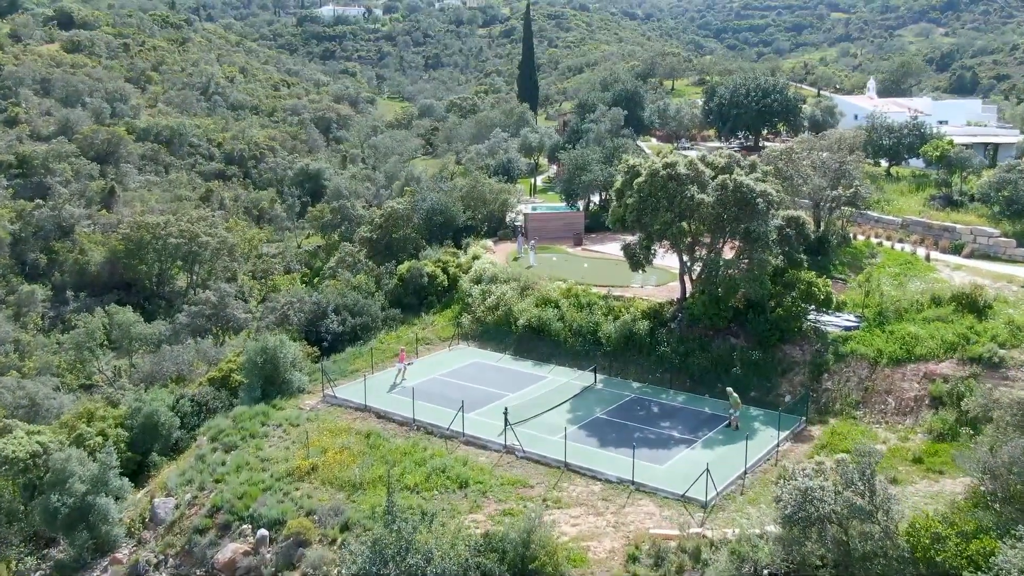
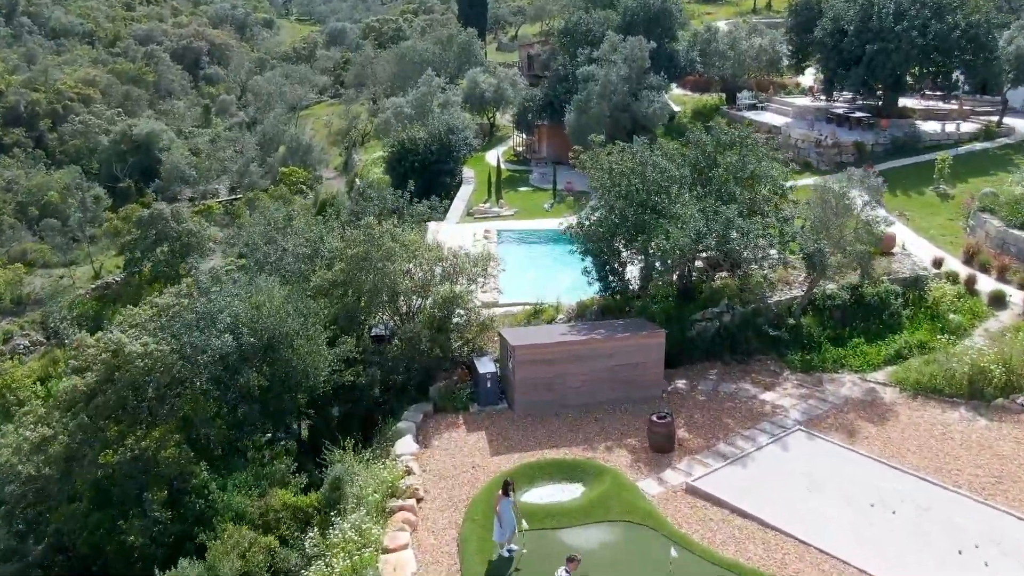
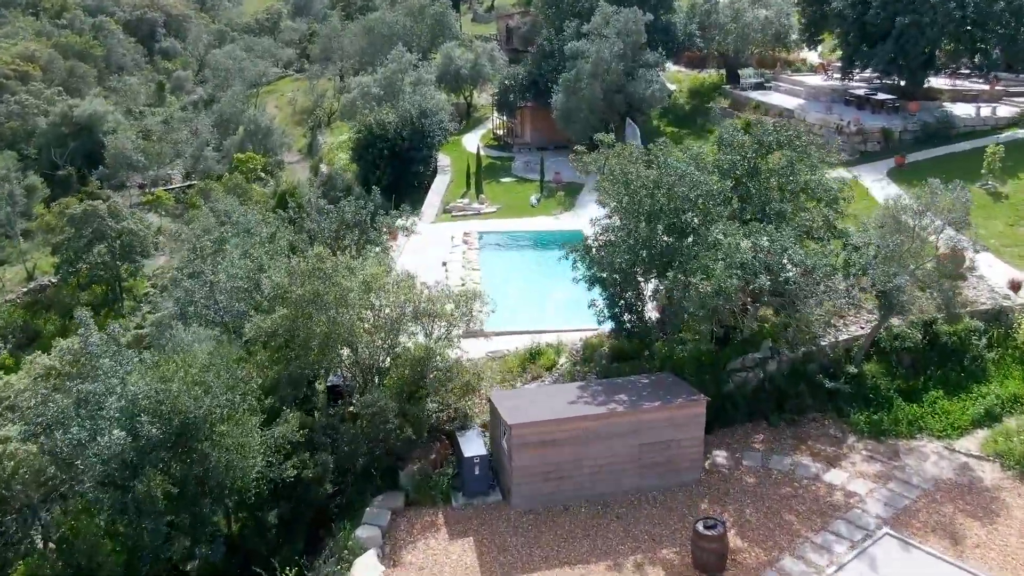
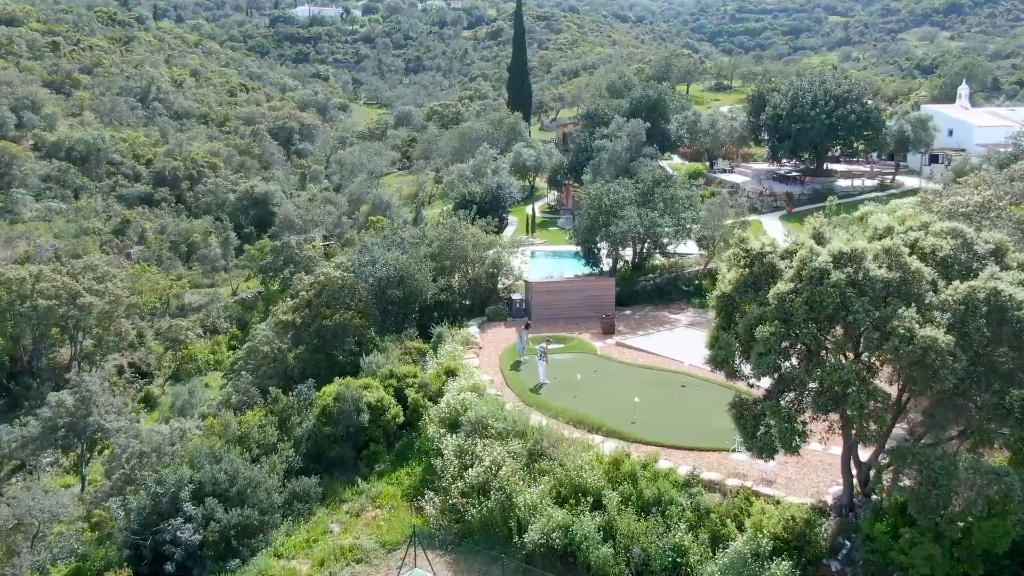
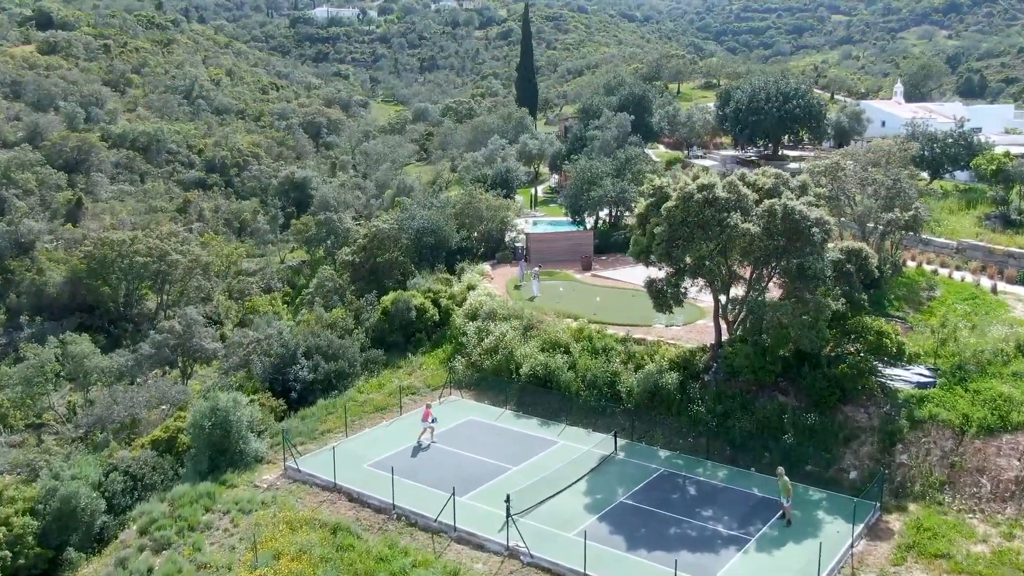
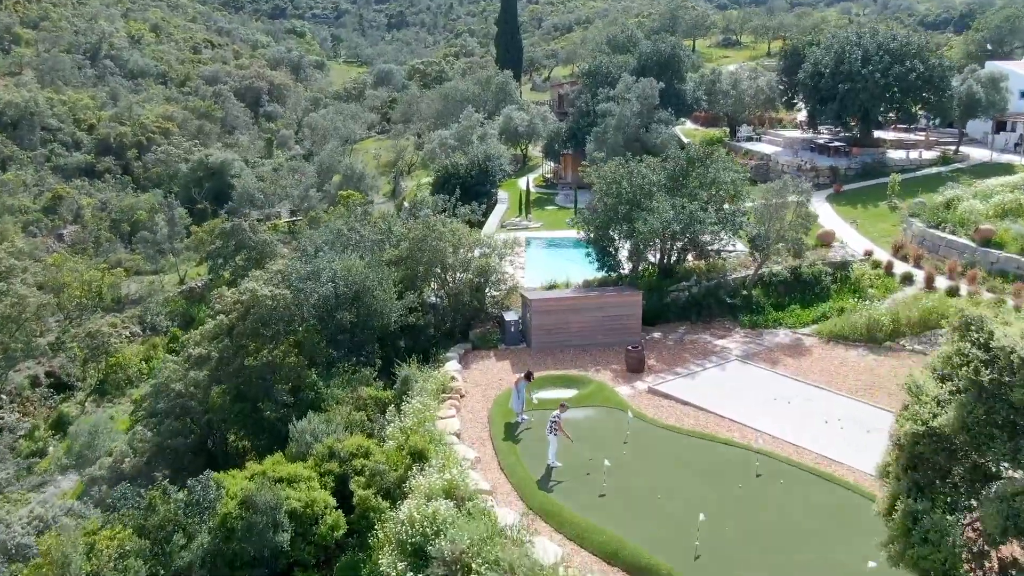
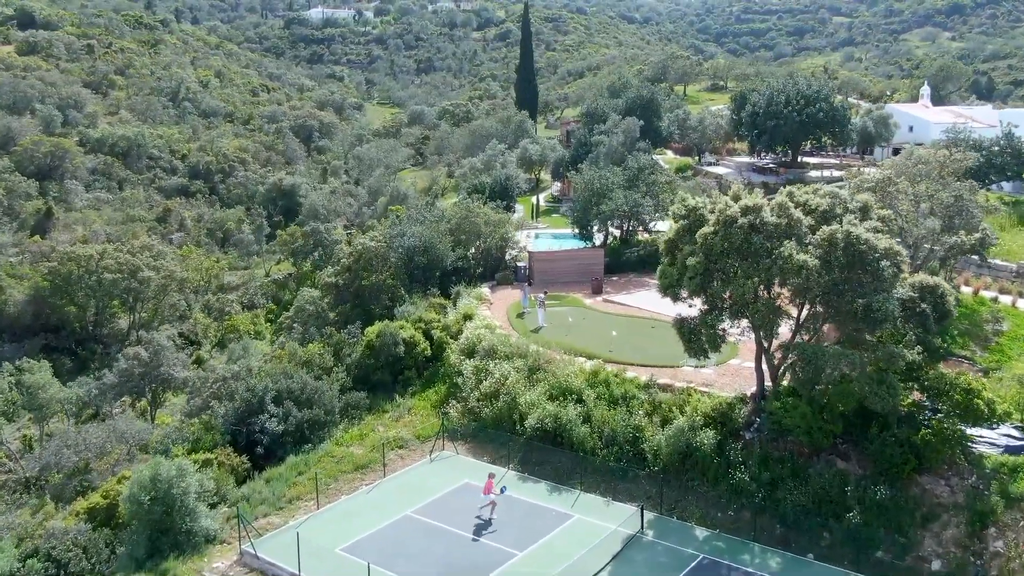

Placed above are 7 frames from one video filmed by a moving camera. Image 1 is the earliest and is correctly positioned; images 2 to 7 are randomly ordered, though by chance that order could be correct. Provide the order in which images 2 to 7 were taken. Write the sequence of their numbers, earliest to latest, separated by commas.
5, 7, 4, 6, 2, 3
